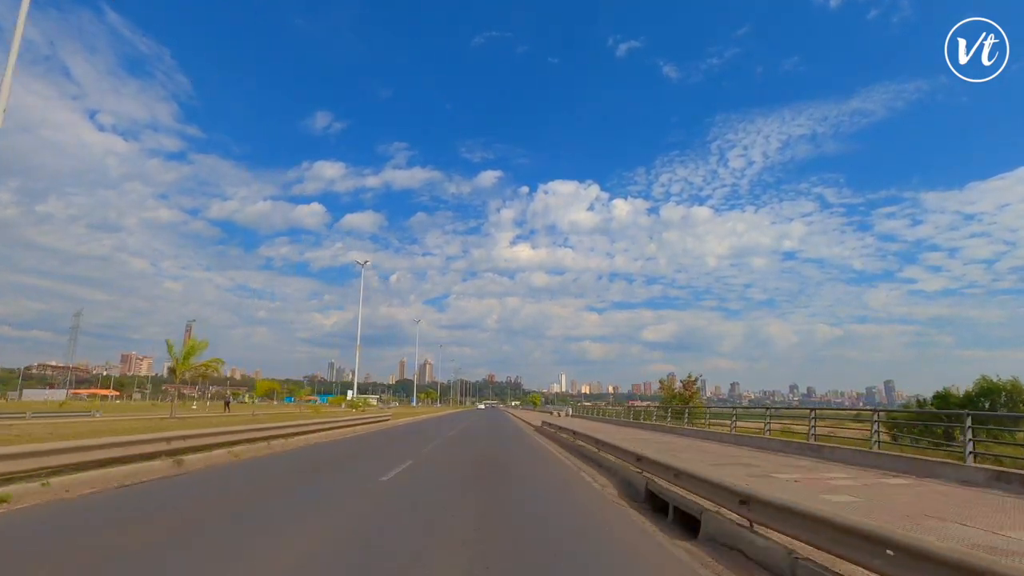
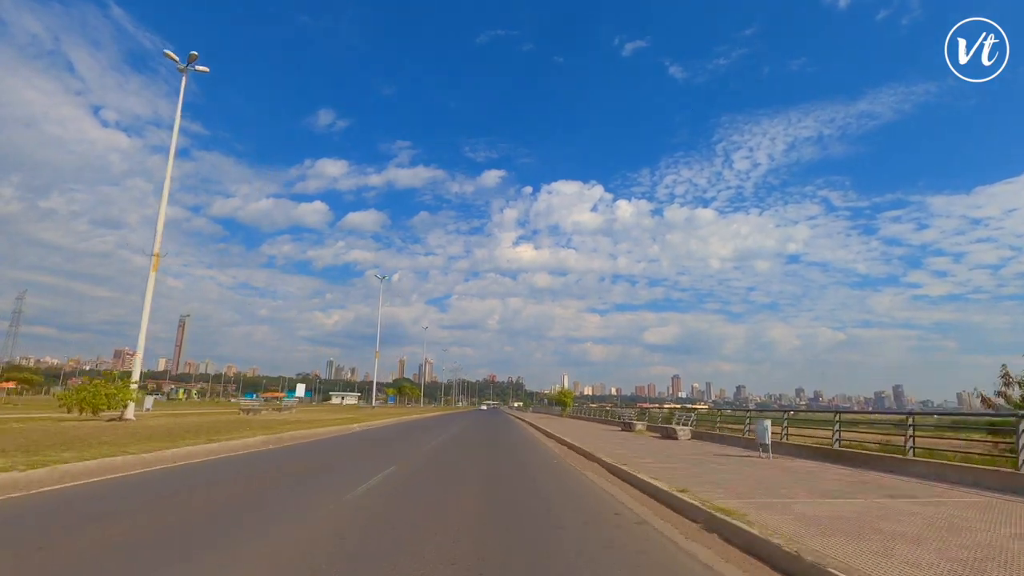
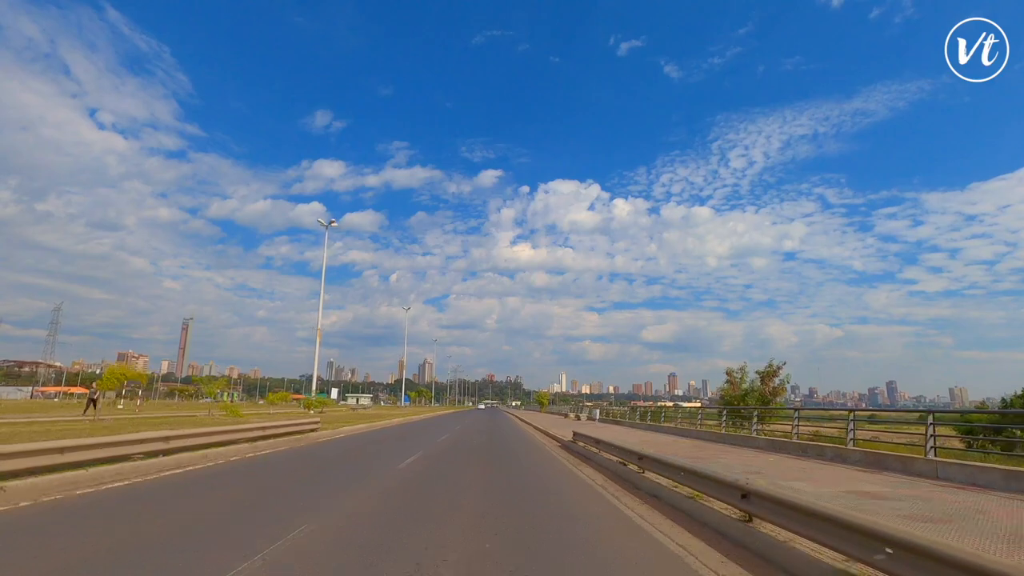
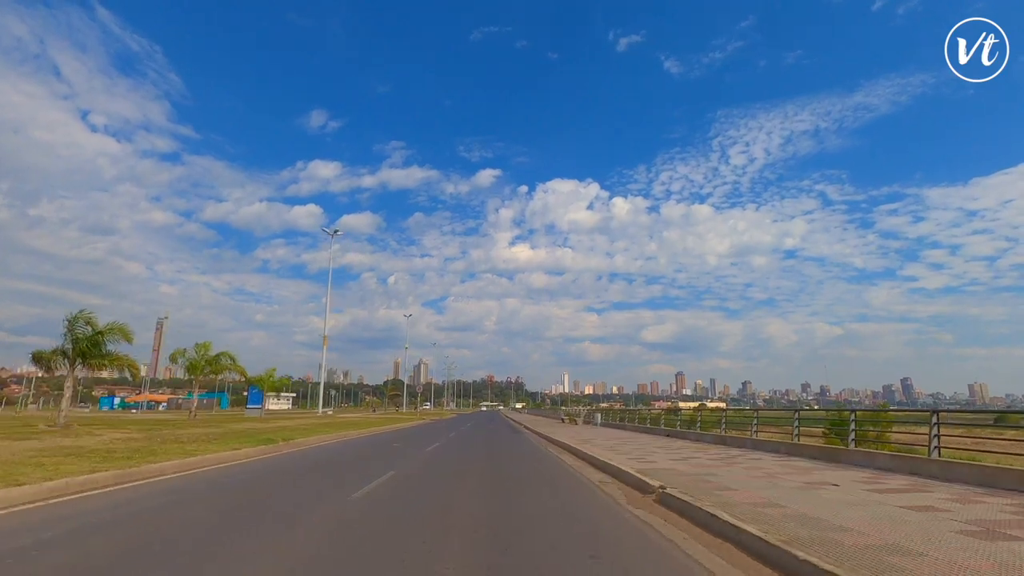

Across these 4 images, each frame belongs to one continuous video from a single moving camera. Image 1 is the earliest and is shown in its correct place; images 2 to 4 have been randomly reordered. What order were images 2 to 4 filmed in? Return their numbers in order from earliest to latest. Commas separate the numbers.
3, 2, 4
